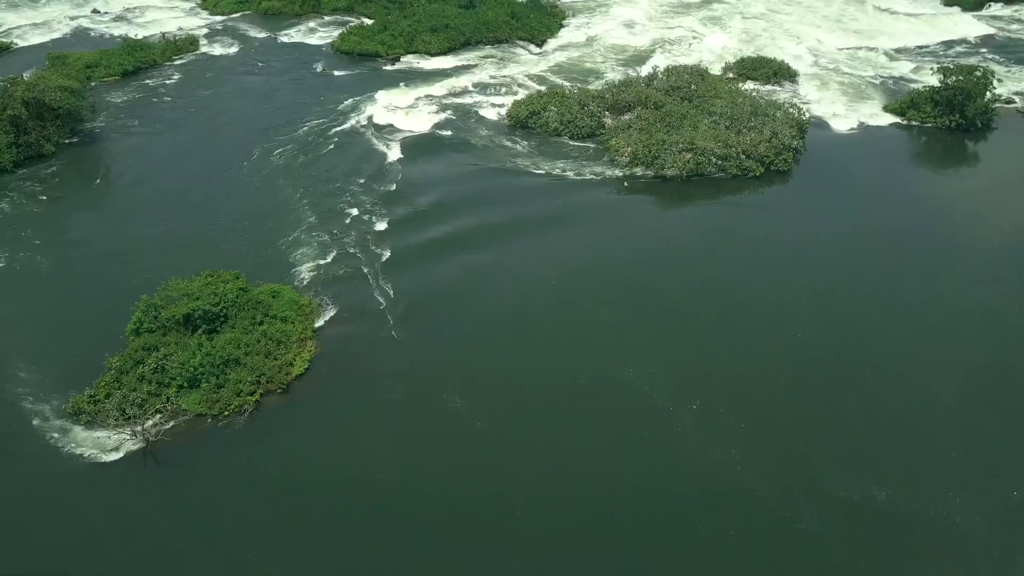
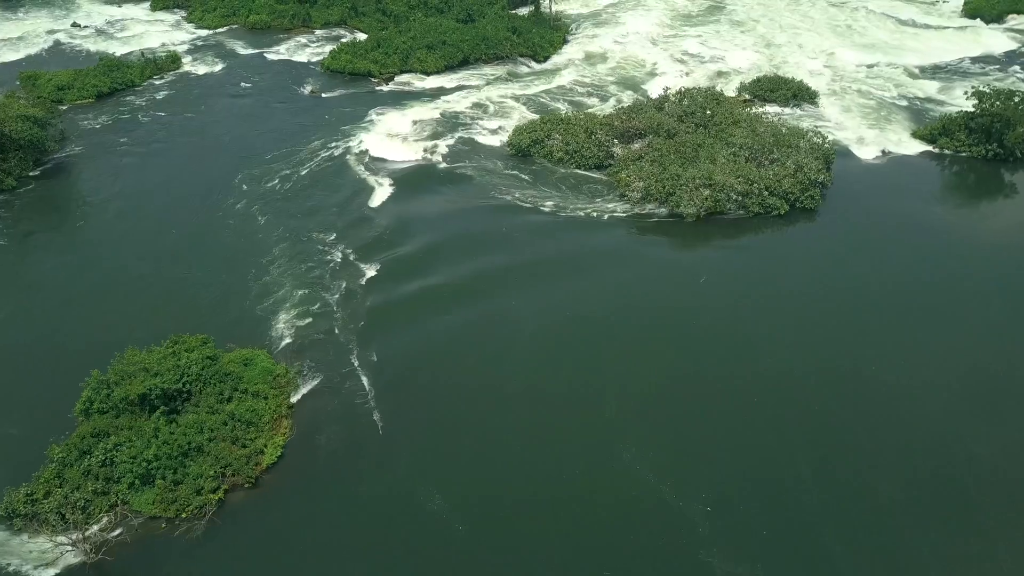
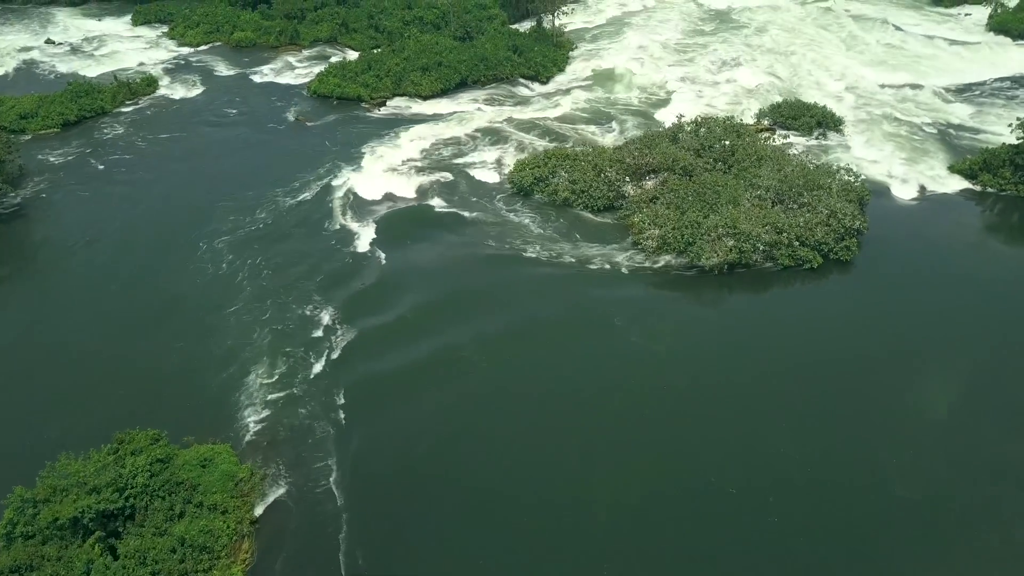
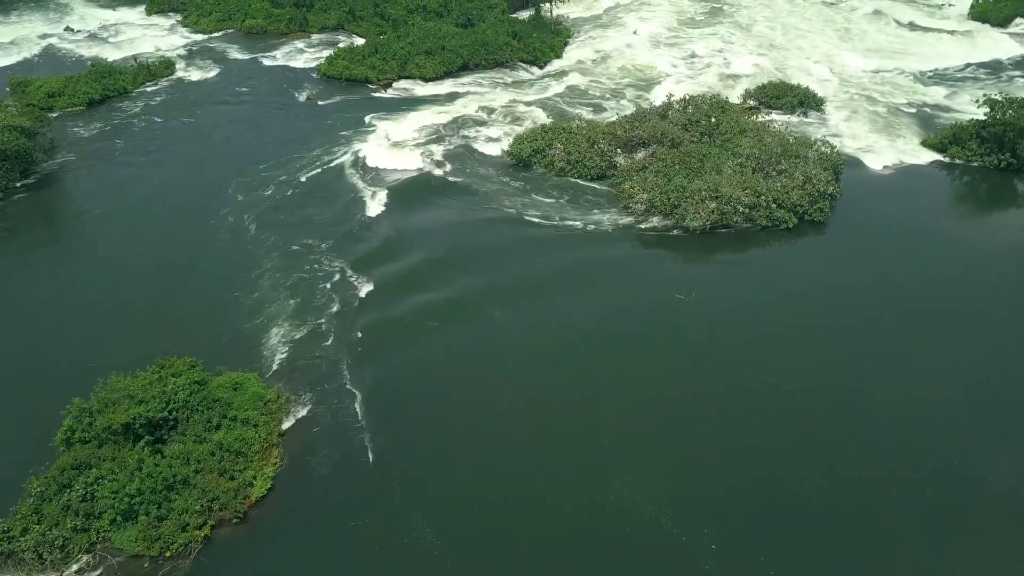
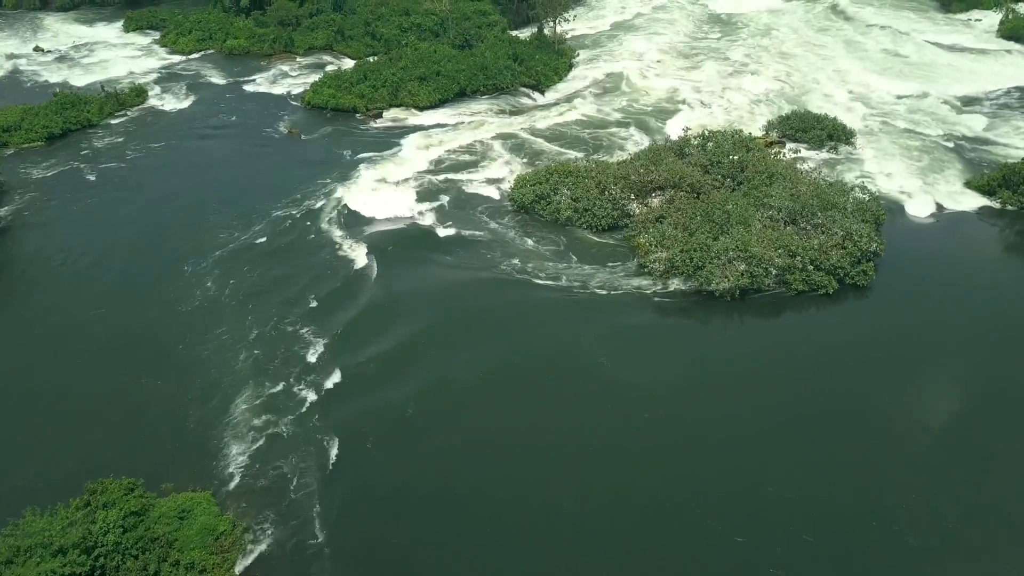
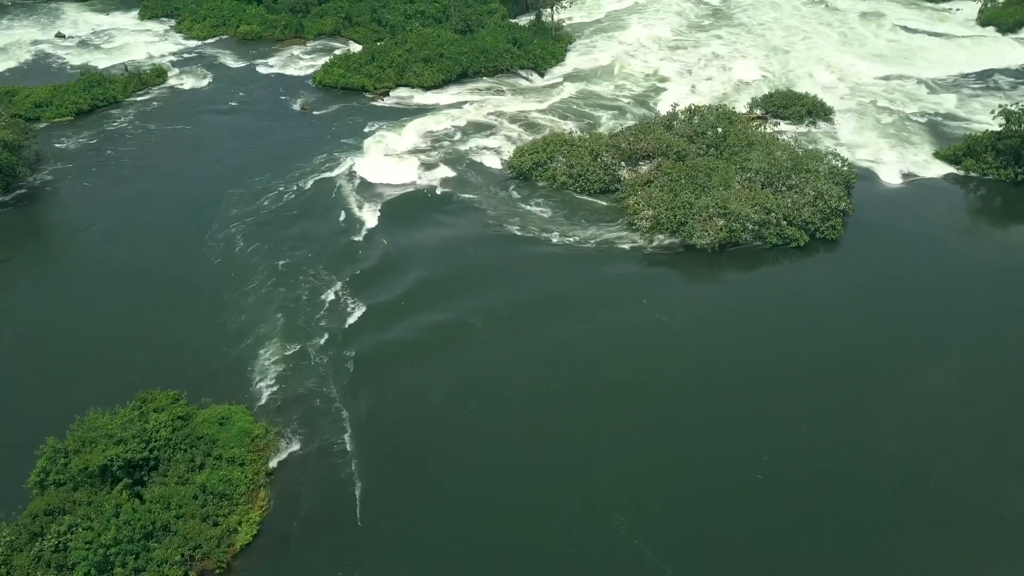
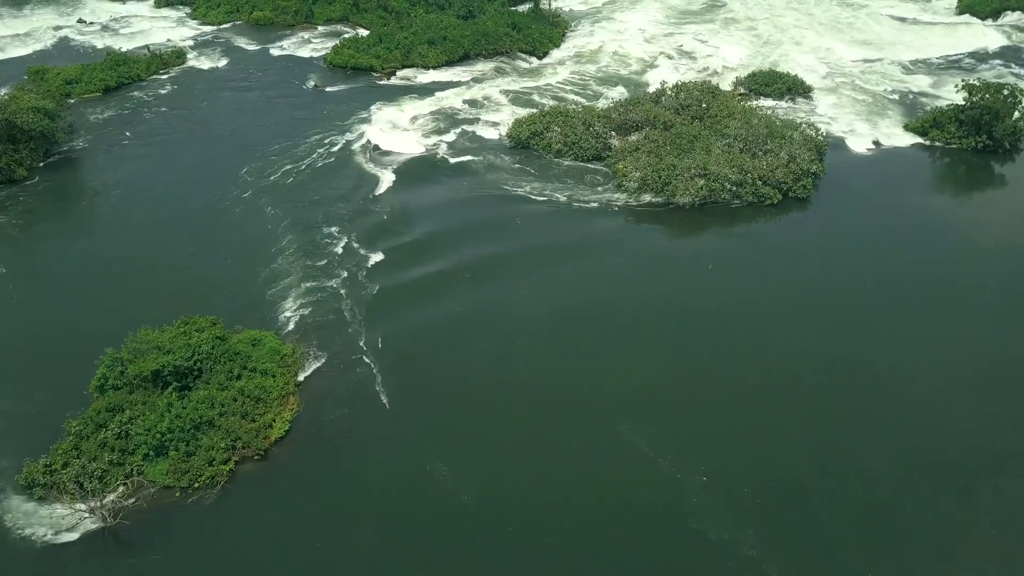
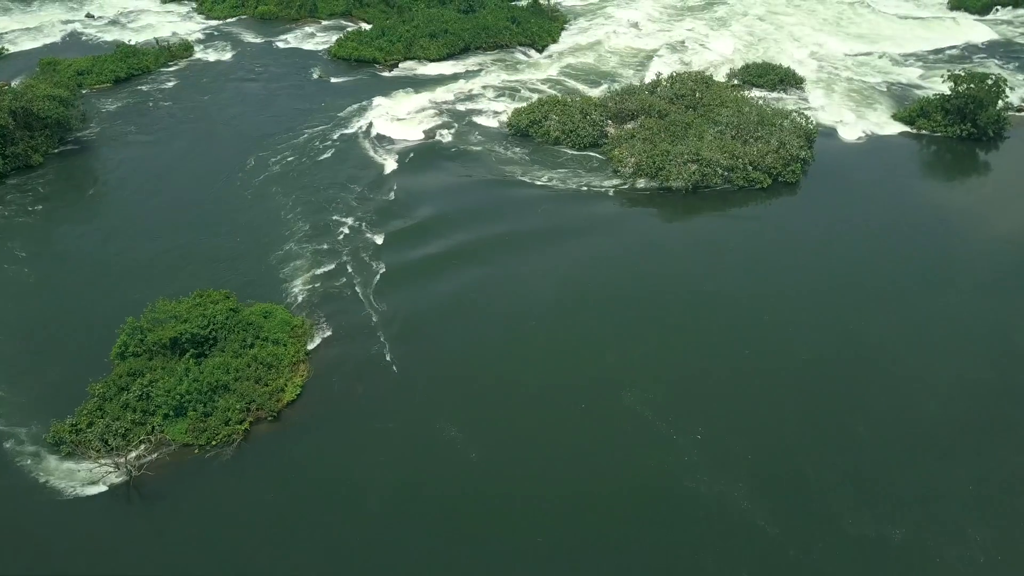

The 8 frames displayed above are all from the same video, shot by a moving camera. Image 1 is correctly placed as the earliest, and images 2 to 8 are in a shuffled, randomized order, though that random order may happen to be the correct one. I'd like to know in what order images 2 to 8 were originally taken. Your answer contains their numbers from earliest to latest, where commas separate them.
8, 7, 2, 4, 6, 3, 5
